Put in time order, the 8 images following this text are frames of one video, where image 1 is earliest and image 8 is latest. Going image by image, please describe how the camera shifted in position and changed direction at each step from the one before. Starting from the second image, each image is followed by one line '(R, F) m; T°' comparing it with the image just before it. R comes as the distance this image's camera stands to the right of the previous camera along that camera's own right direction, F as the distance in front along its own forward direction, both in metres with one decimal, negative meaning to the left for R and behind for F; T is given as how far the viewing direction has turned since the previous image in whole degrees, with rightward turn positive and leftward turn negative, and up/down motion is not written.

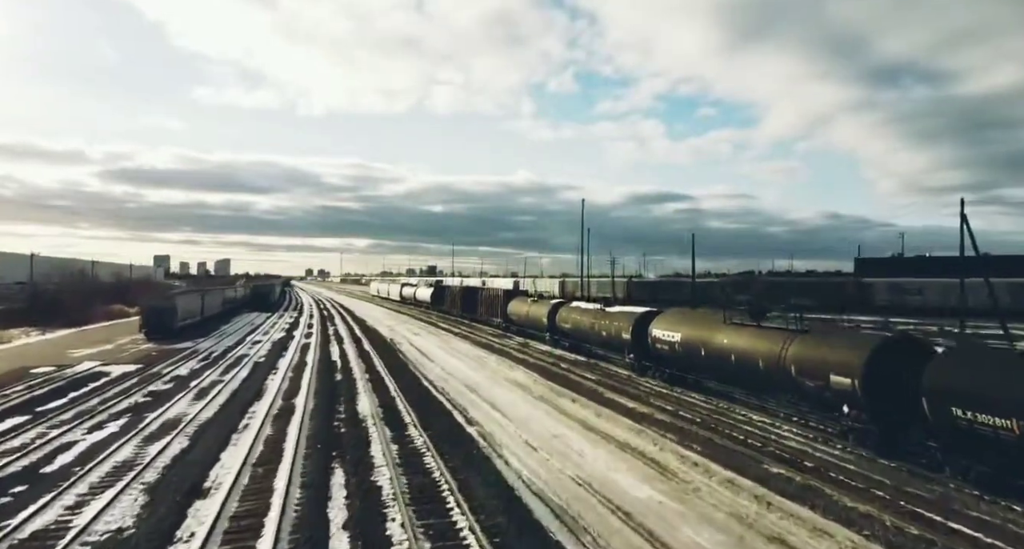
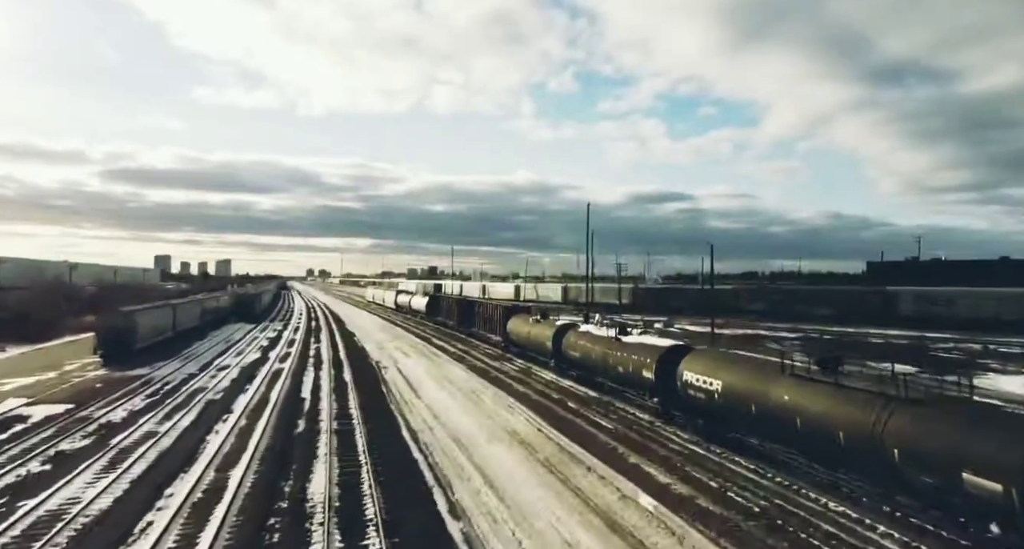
(0.0, +2.8) m; 0°
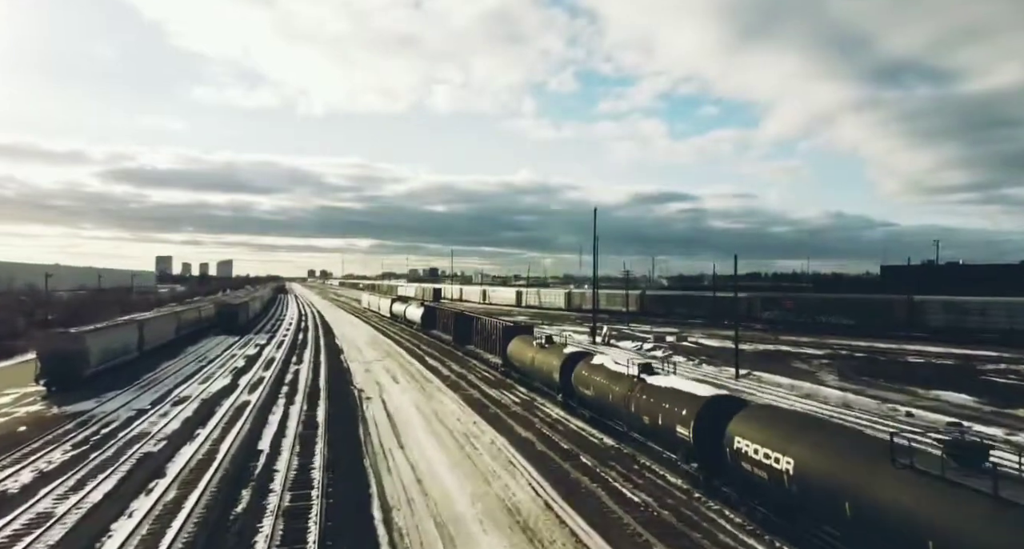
(0.0, +2.8) m; 0°
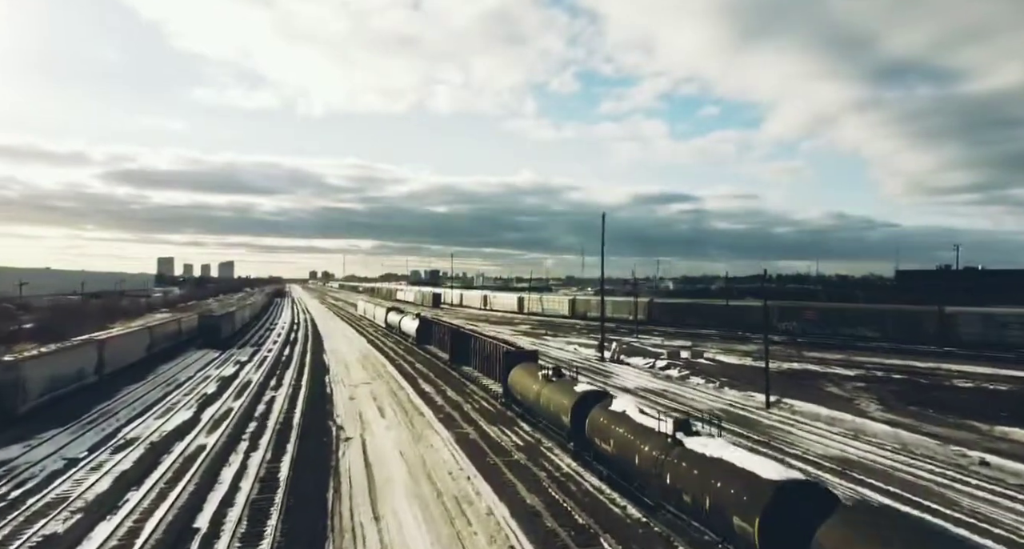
(0.0, +2.8) m; 0°
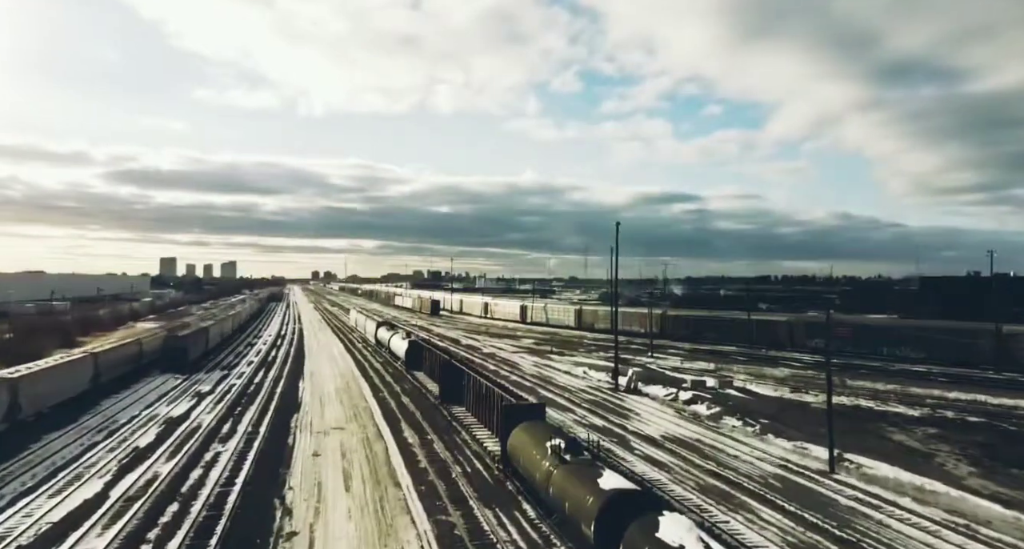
(+0.1, +4.3) m; 0°
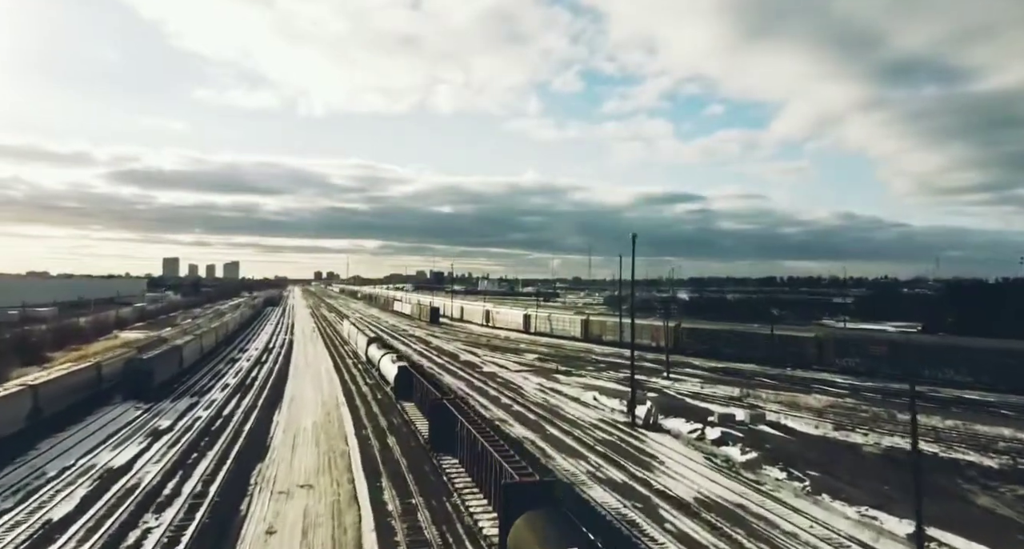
(0.0, +3.7) m; 0°
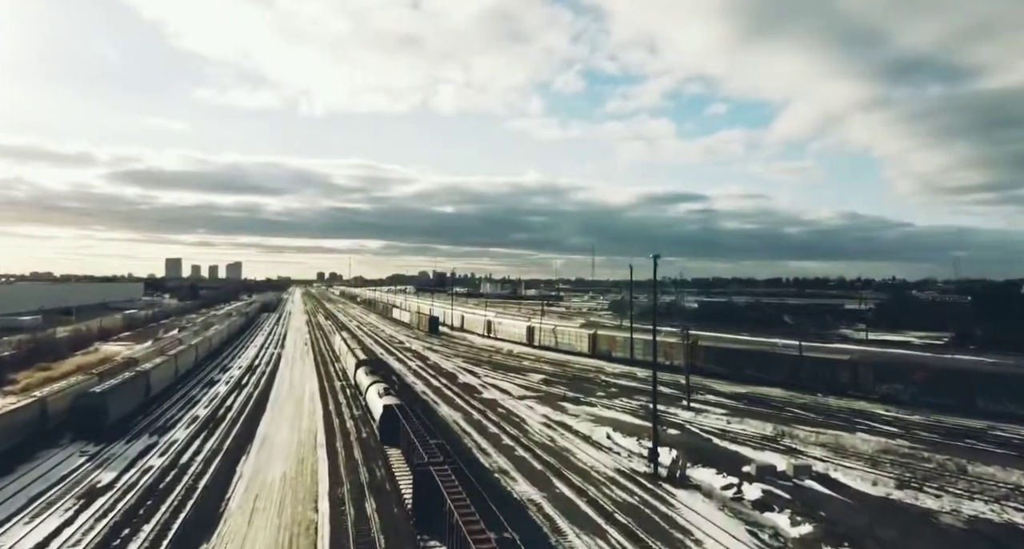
(0.0, +3.9) m; 0°
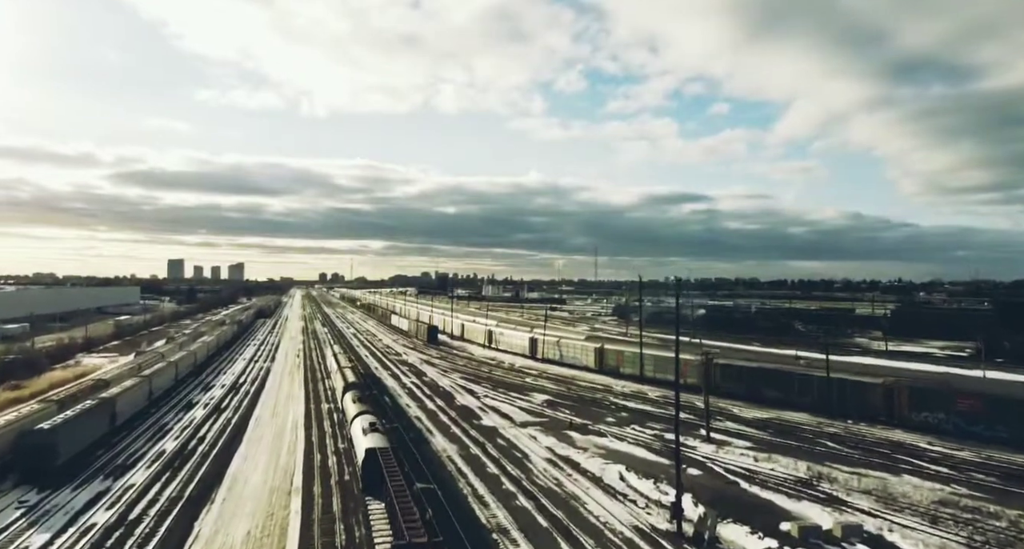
(+0.1, +3.3) m; 0°
